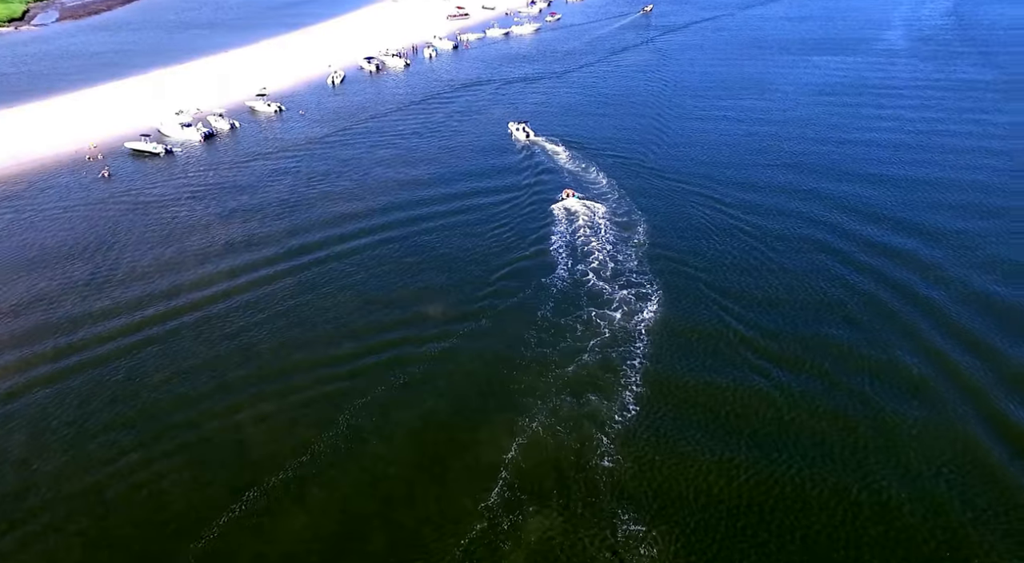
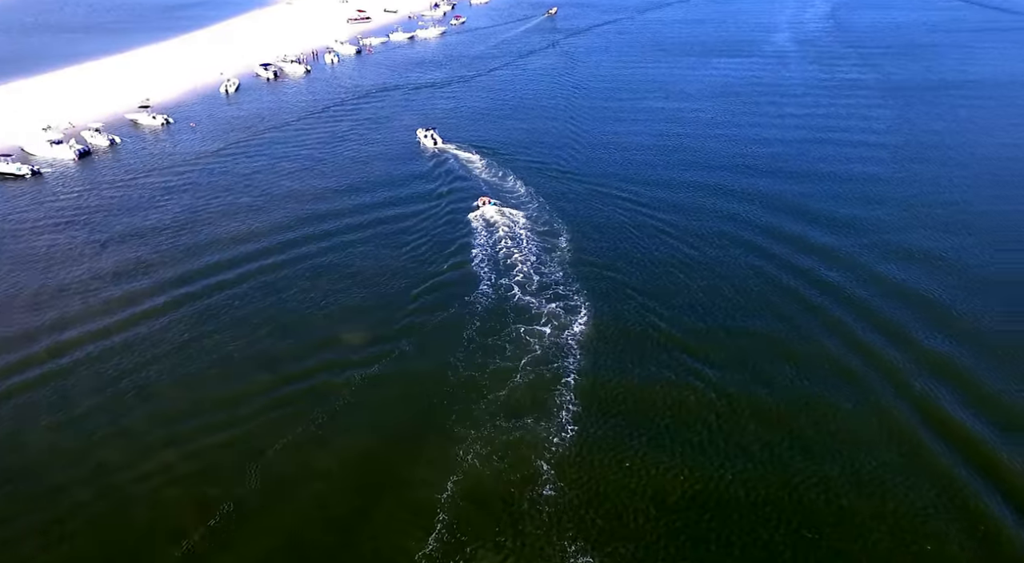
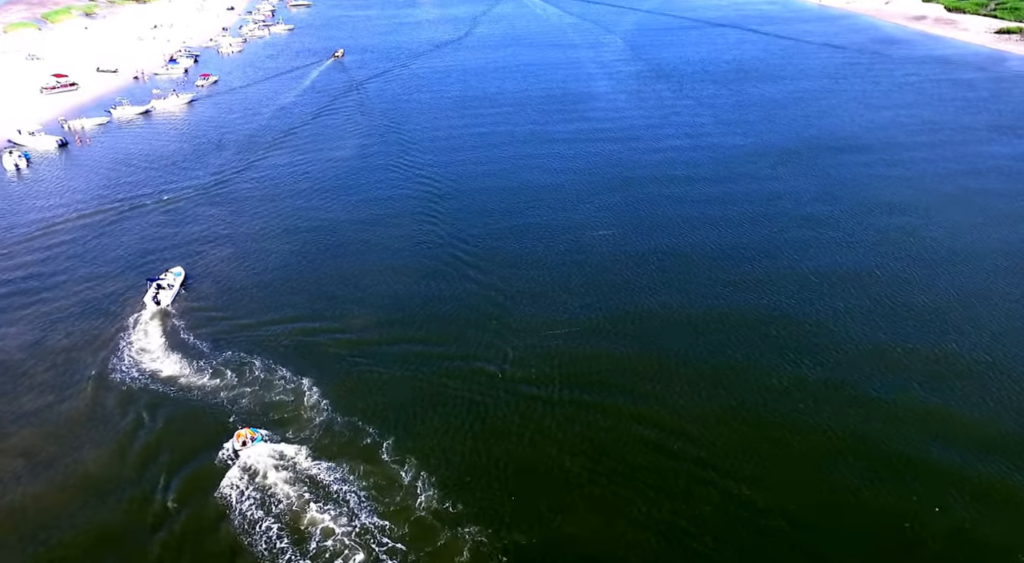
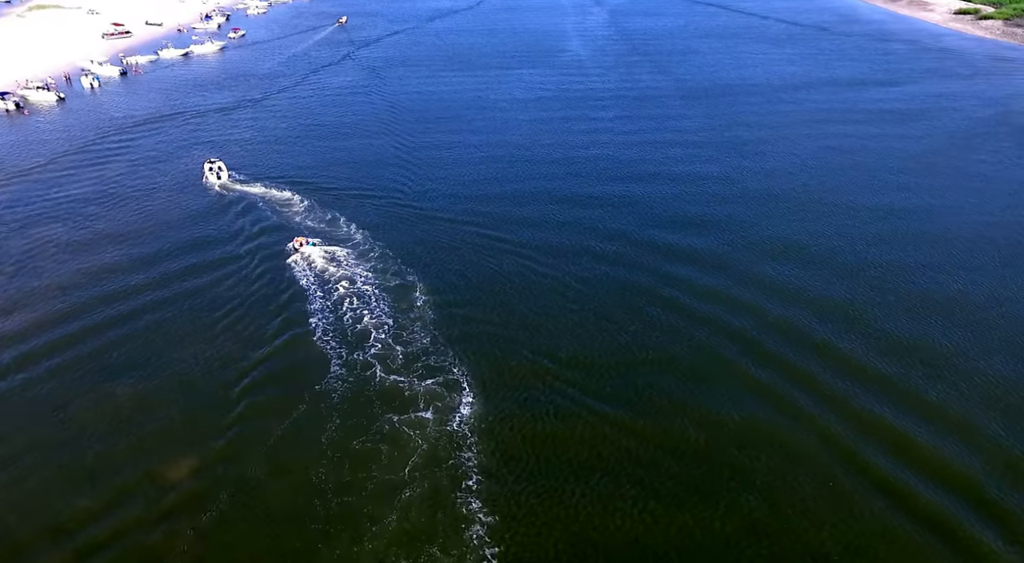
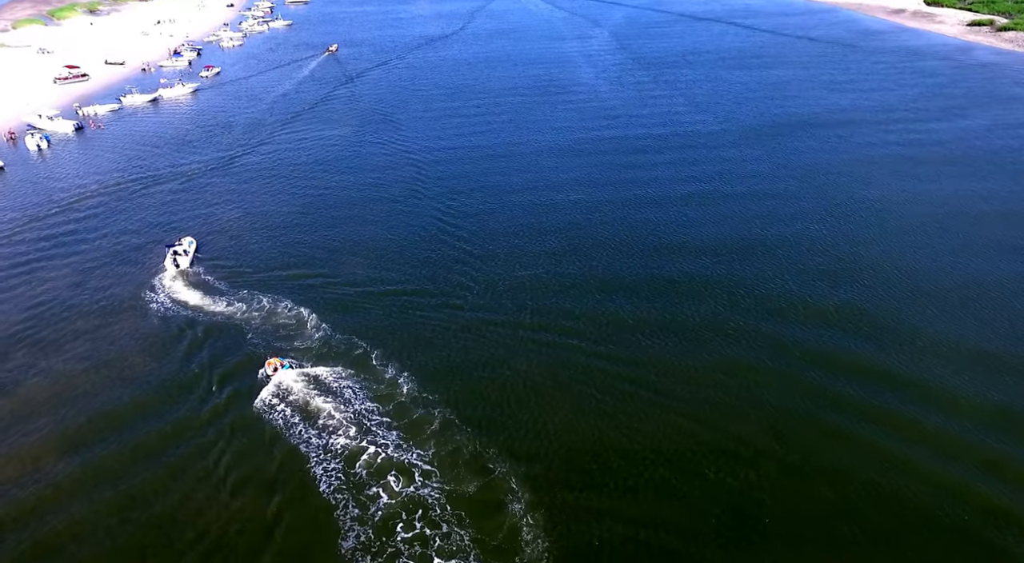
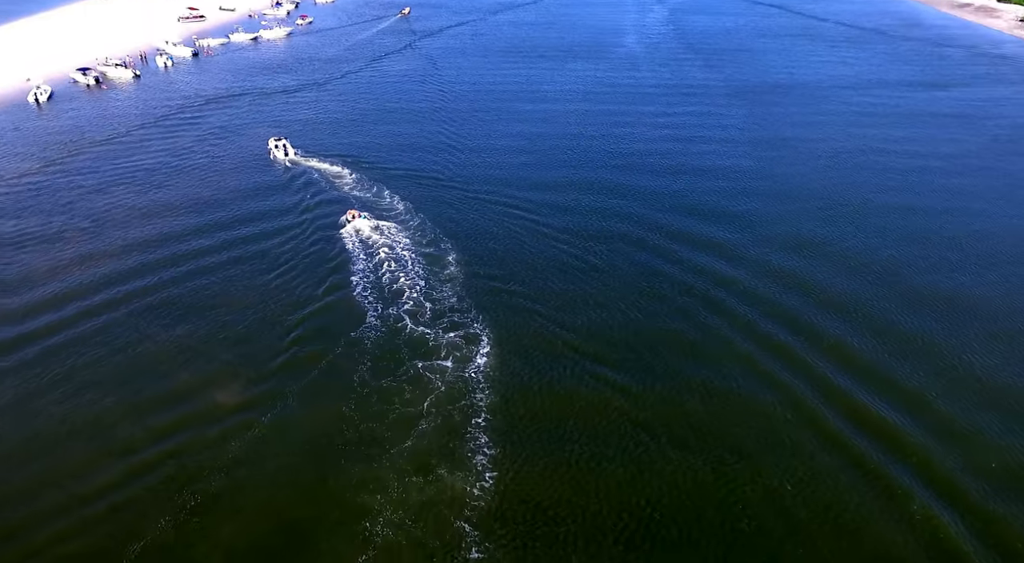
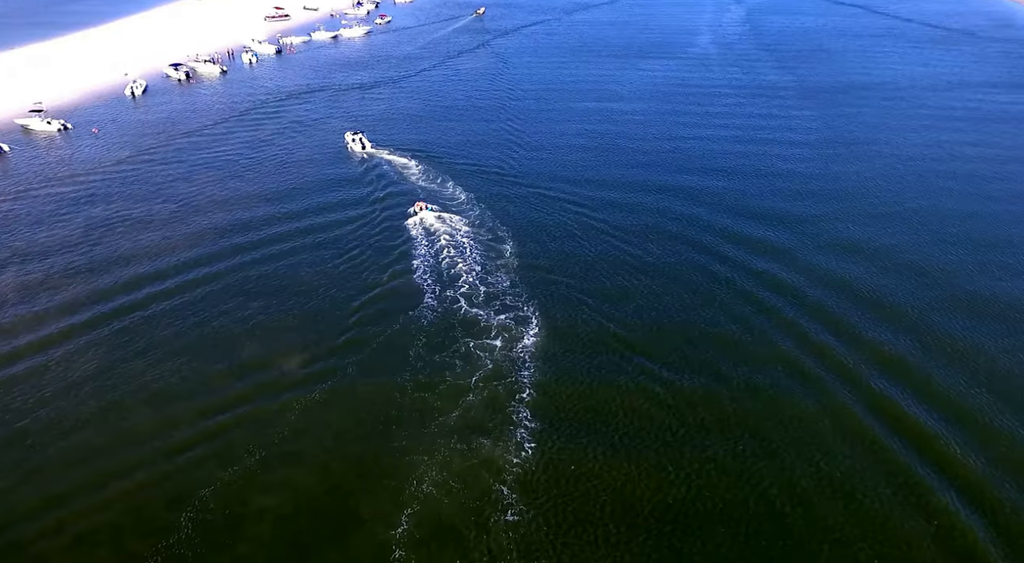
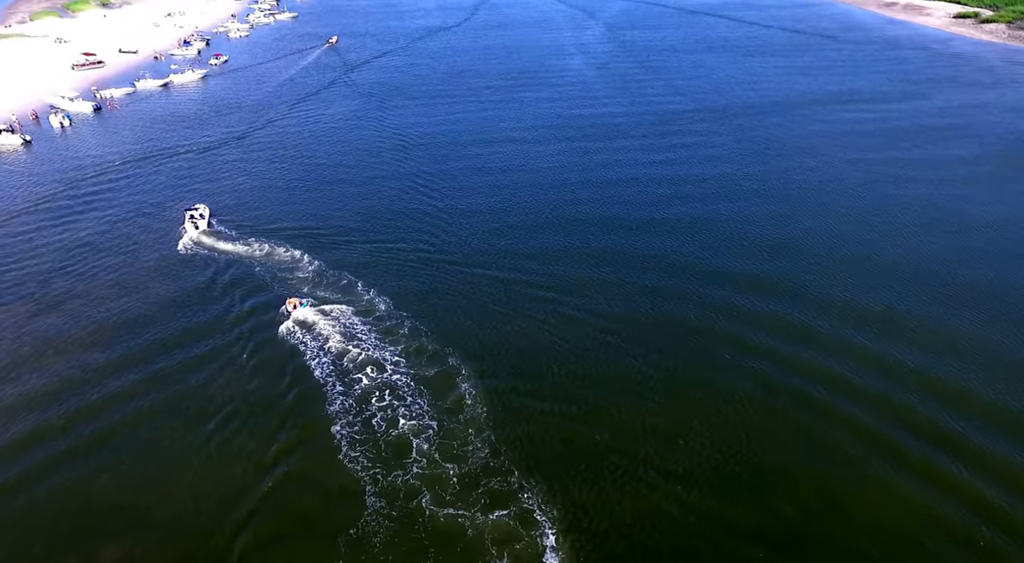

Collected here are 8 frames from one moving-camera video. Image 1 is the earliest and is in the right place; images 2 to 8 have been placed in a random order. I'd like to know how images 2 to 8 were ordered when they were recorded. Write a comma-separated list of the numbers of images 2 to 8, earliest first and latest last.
2, 7, 6, 4, 8, 5, 3
